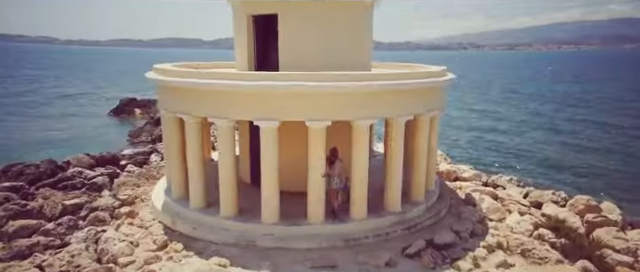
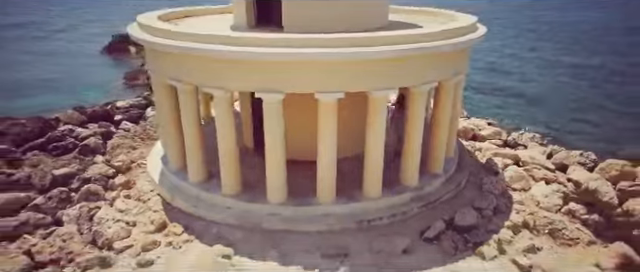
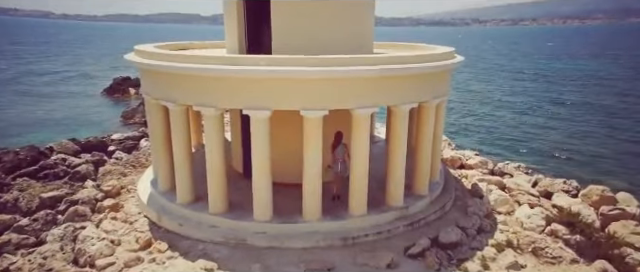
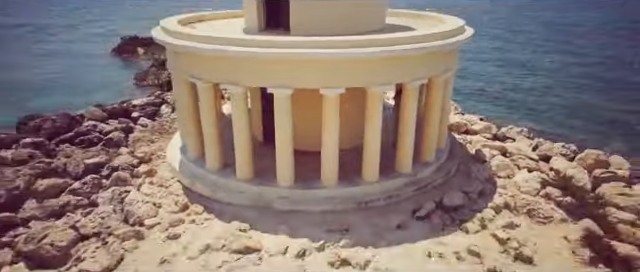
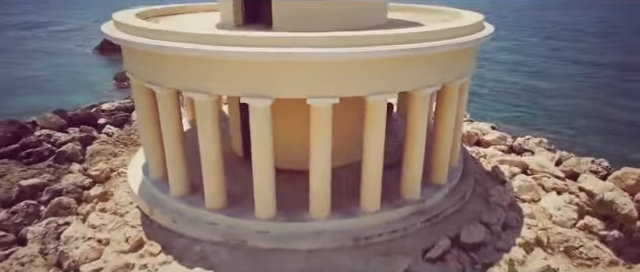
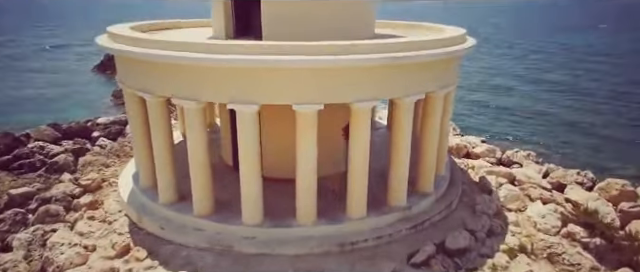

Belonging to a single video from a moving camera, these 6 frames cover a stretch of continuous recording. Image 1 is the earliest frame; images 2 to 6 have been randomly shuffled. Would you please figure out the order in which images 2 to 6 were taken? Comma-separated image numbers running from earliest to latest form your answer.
3, 6, 5, 2, 4
